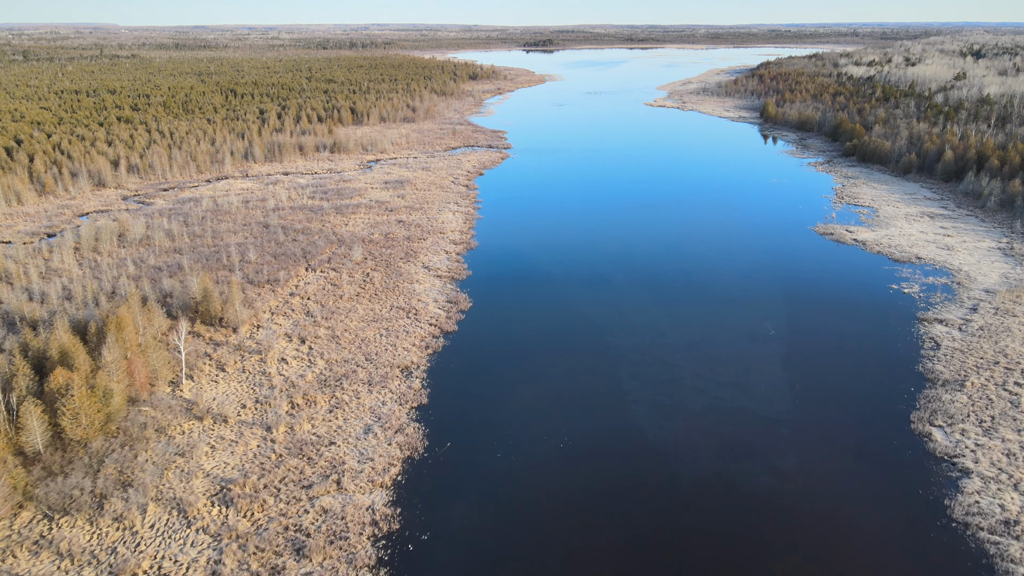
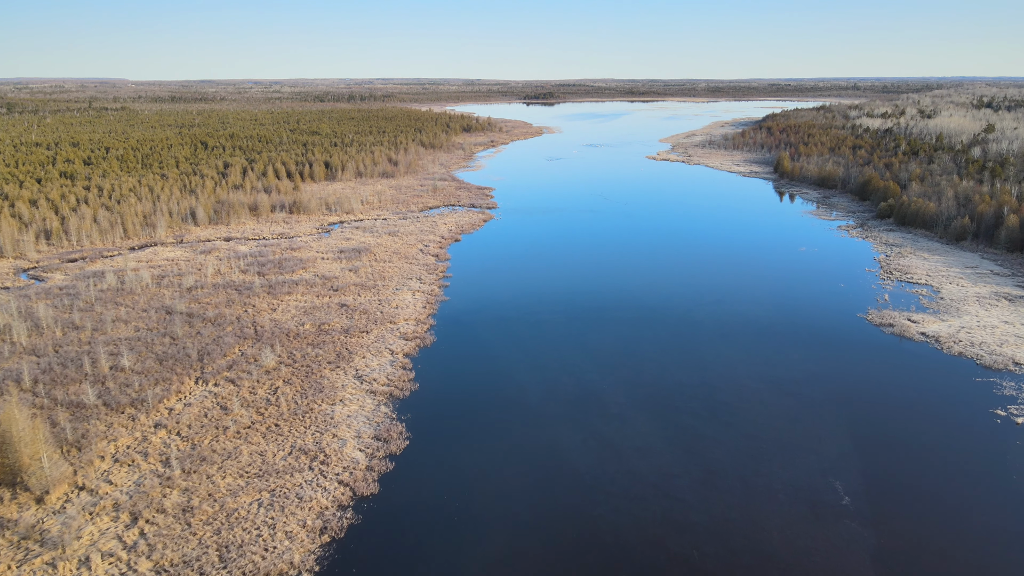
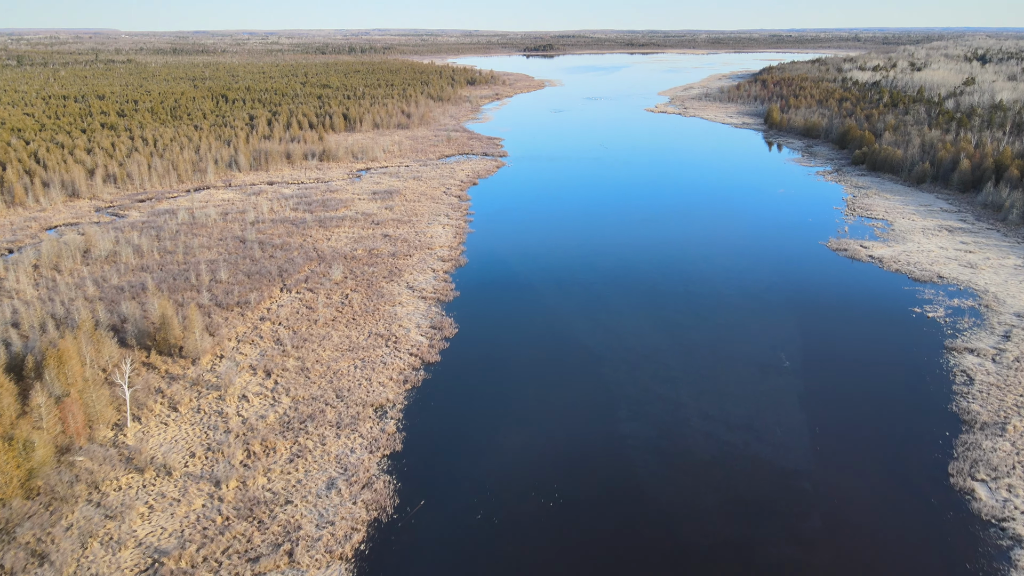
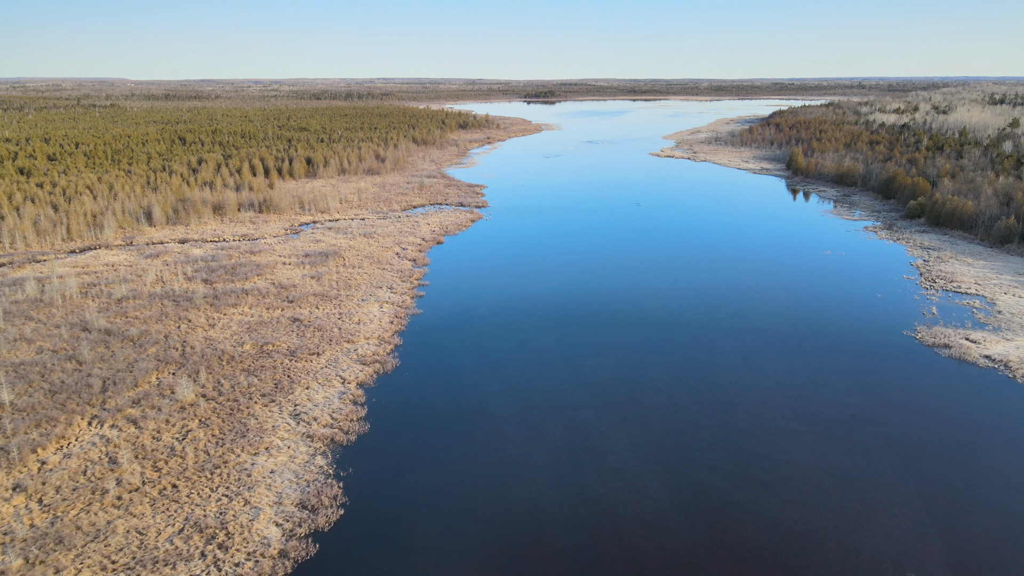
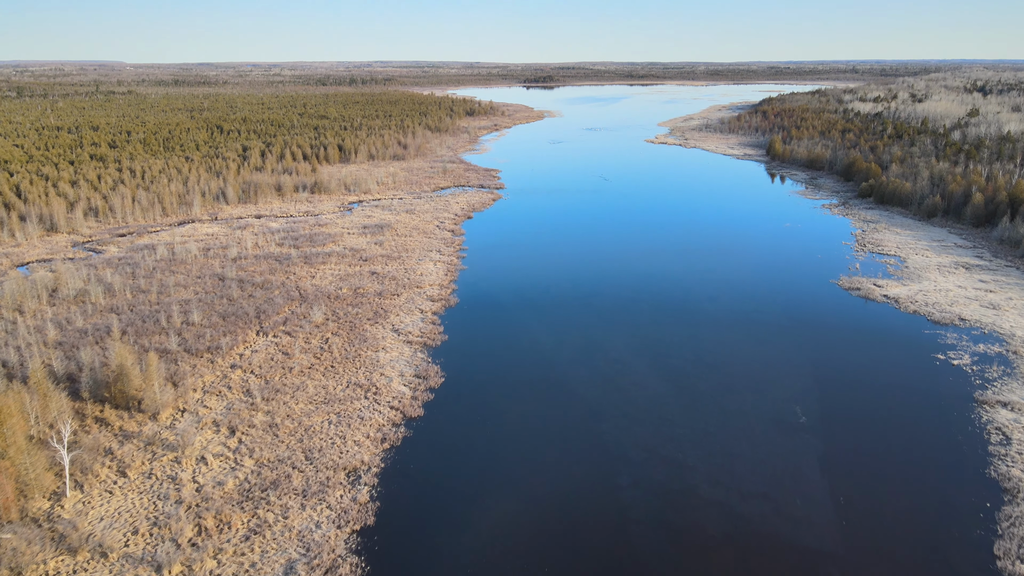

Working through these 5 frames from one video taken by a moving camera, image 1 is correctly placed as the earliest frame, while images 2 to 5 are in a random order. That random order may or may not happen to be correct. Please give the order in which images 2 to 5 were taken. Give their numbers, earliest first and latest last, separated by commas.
3, 5, 2, 4
